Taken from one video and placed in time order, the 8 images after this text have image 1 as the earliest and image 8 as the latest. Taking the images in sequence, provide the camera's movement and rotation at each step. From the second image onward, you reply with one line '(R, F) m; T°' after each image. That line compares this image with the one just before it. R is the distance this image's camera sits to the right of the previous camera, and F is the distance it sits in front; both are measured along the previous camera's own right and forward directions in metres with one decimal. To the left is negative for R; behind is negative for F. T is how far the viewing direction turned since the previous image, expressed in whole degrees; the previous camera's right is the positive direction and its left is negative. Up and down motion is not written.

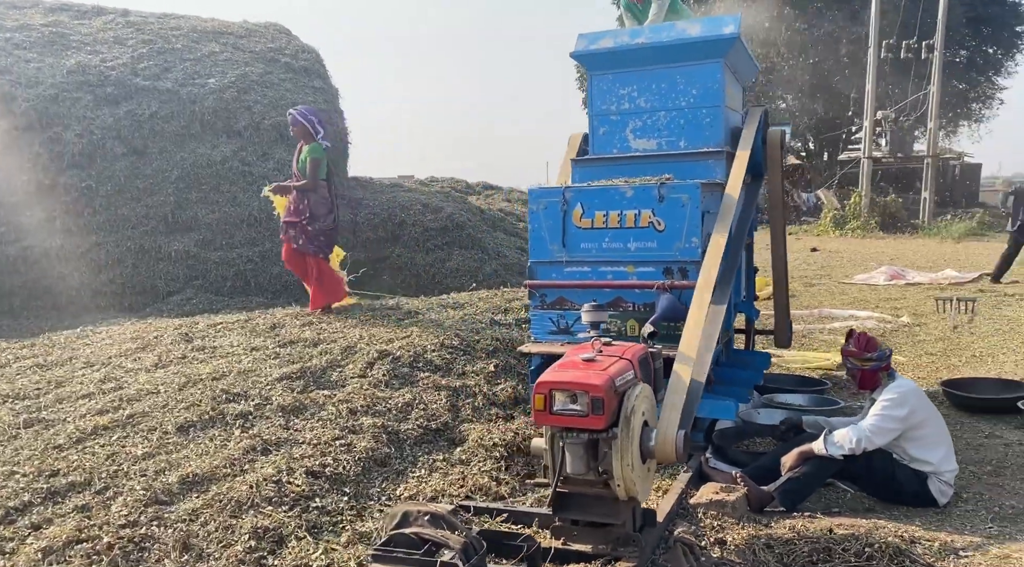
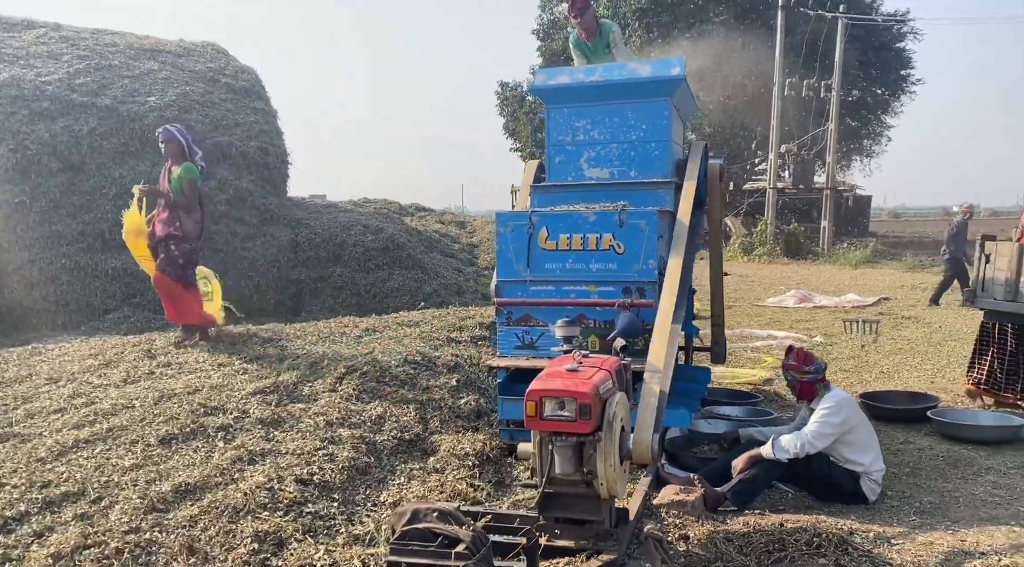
(-0.3, -0.2) m; +6°
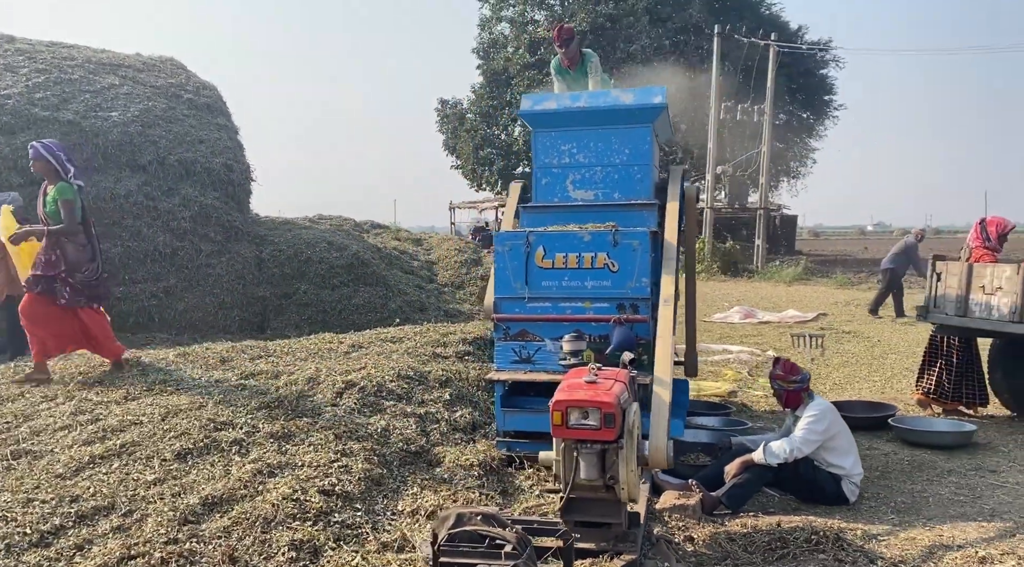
(-0.4, -0.2) m; +5°
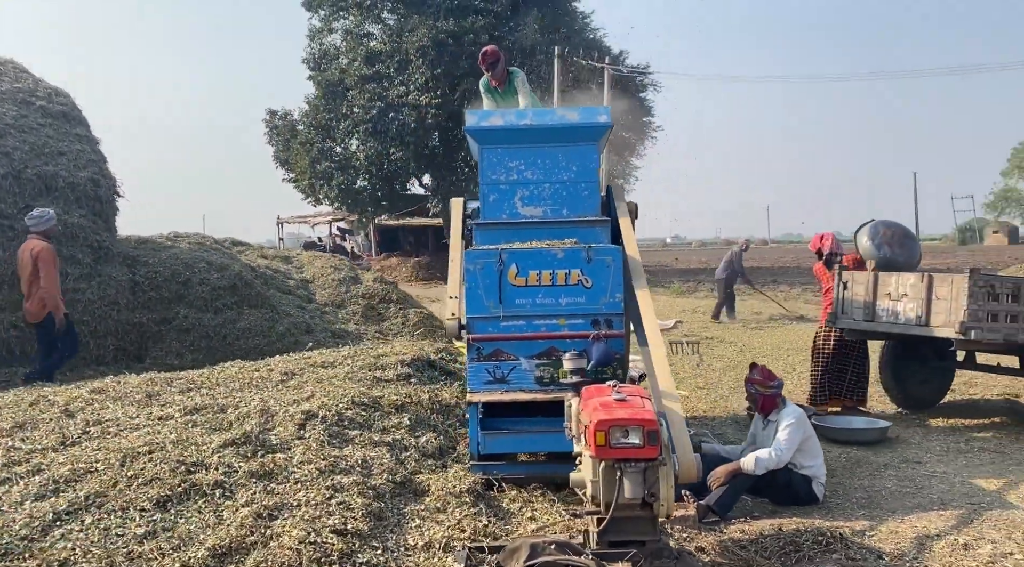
(-0.8, +0.2) m; +12°
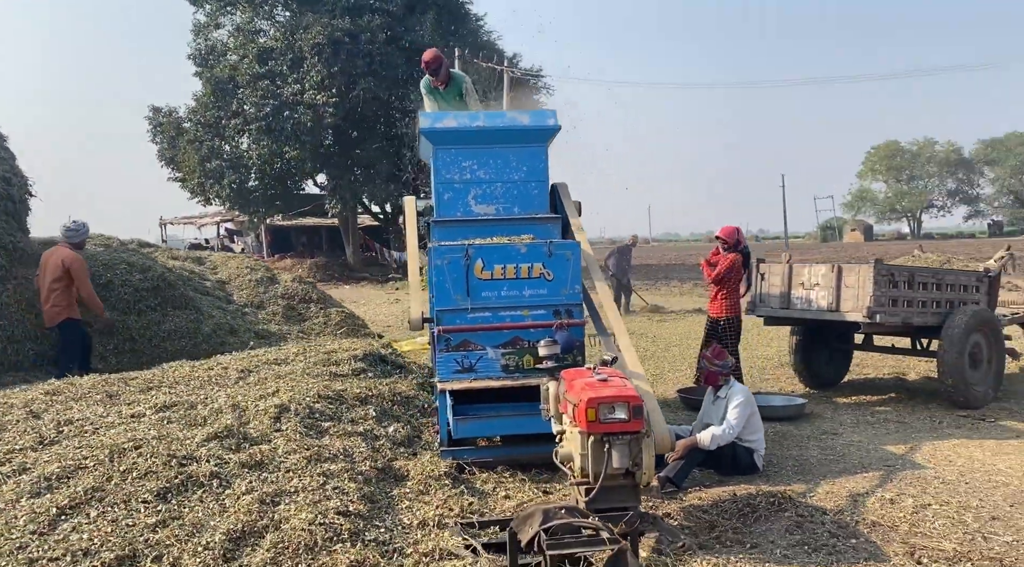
(-0.4, -0.2) m; +8°
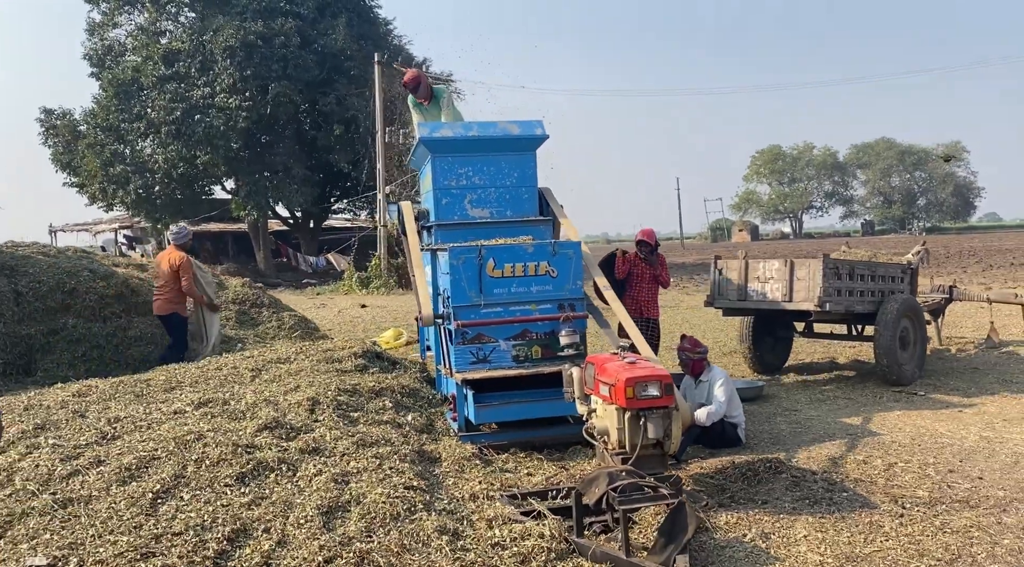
(-0.6, -0.4) m; +6°
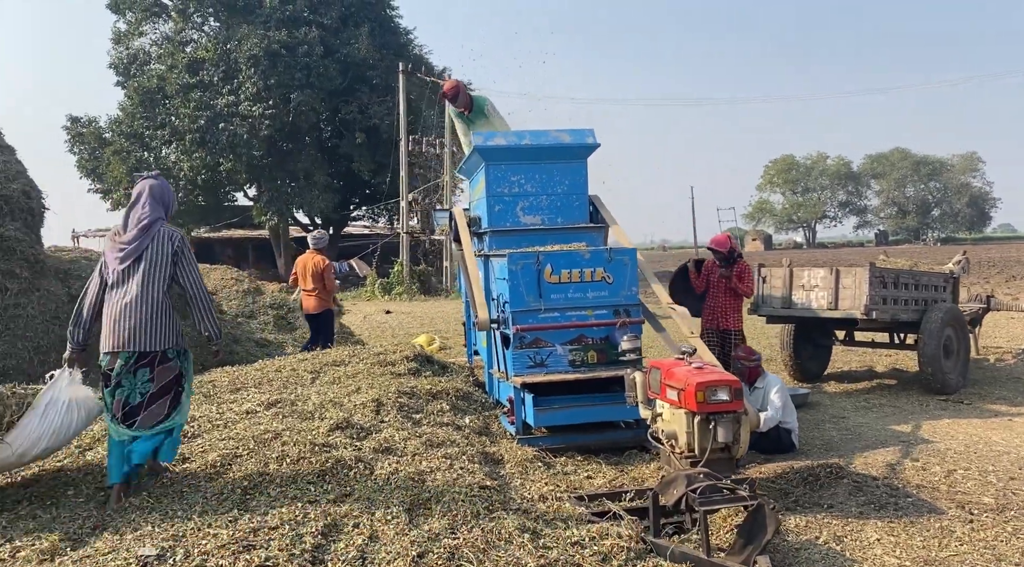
(-0.3, -0.1) m; -1°
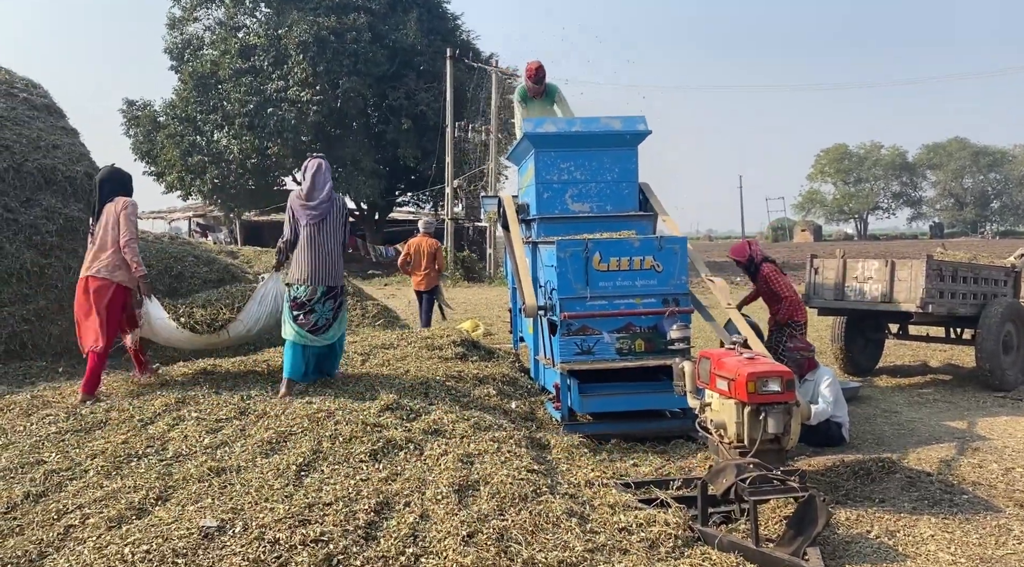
(0.0, 0.0) m; -3°
